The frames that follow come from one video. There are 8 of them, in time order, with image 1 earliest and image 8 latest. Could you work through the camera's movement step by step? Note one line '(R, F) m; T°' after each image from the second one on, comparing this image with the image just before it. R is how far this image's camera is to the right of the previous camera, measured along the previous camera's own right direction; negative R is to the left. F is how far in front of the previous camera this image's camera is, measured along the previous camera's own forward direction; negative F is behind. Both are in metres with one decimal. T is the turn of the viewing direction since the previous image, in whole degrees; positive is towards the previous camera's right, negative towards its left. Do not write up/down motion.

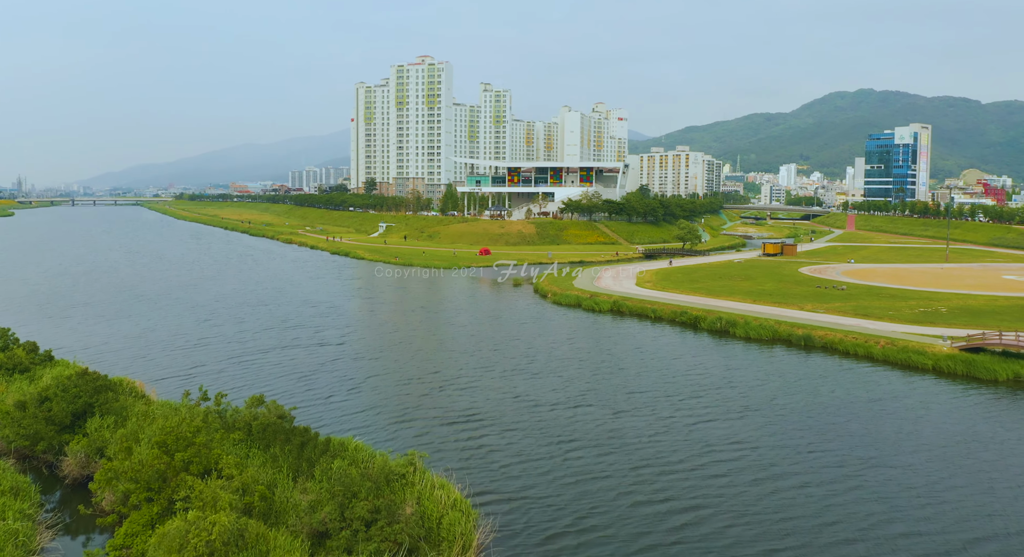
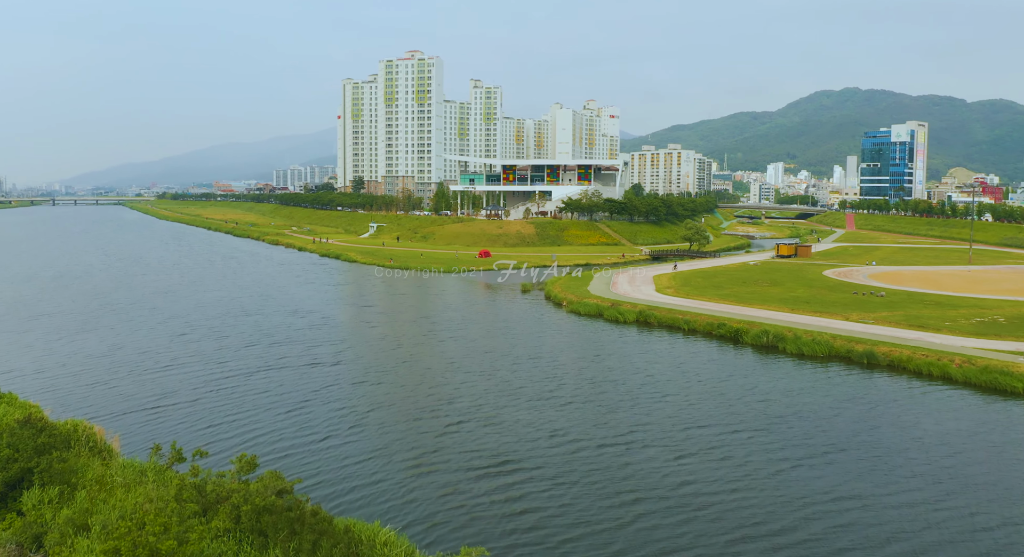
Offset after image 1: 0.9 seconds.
(-2.1, +6.3) m; +1°
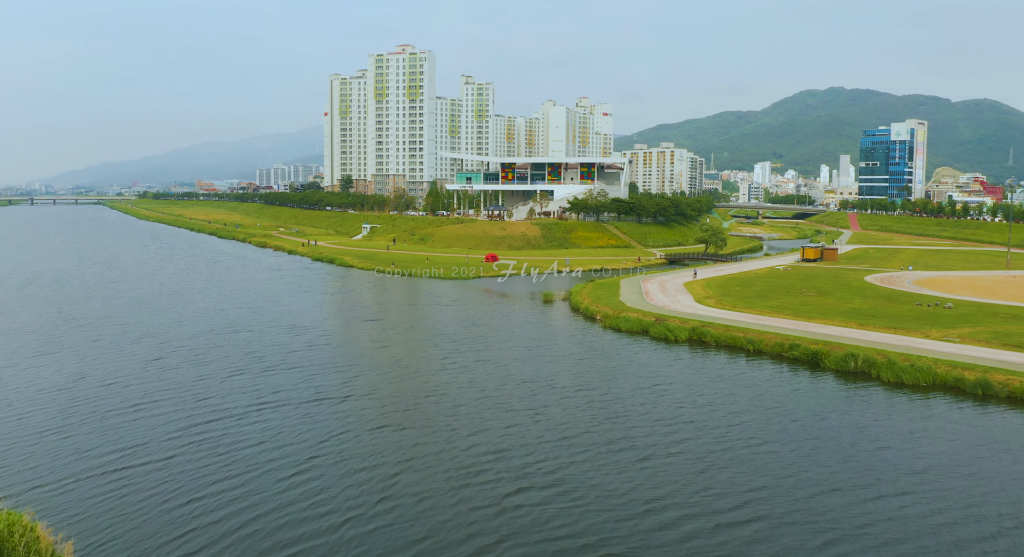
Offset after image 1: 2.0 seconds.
(-3.1, +7.8) m; +1°
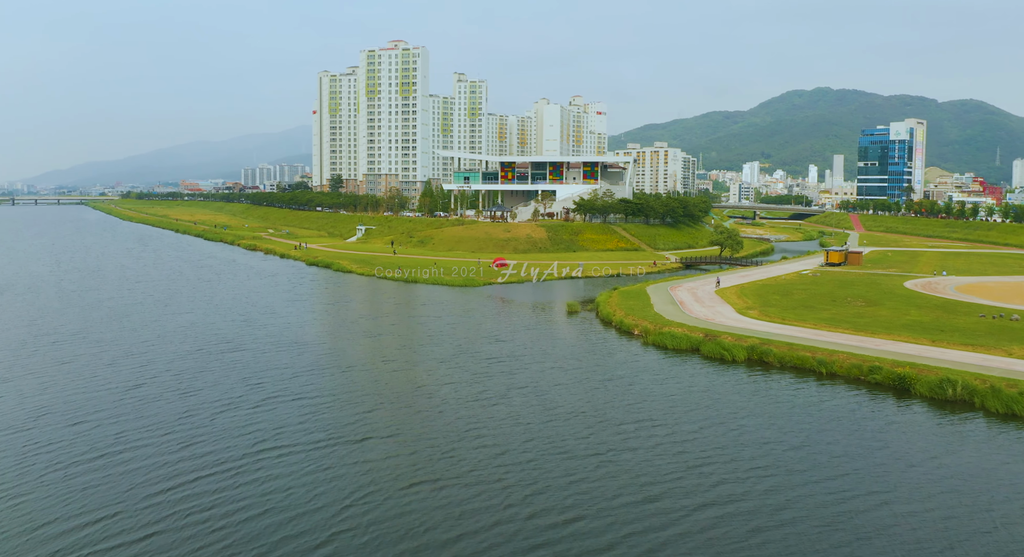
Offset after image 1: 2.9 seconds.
(-2.6, +6.2) m; +1°
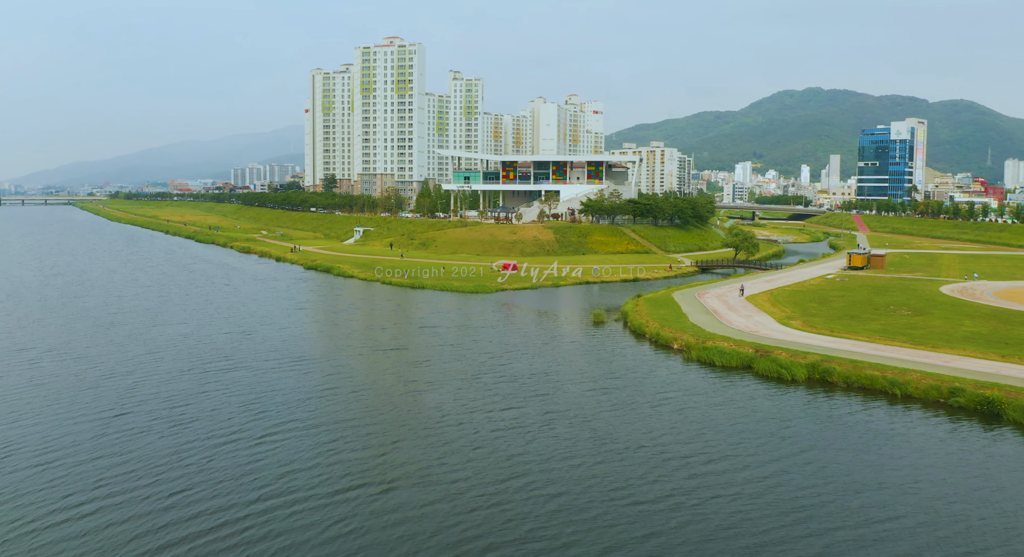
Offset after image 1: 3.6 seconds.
(-2.1, +4.6) m; +1°
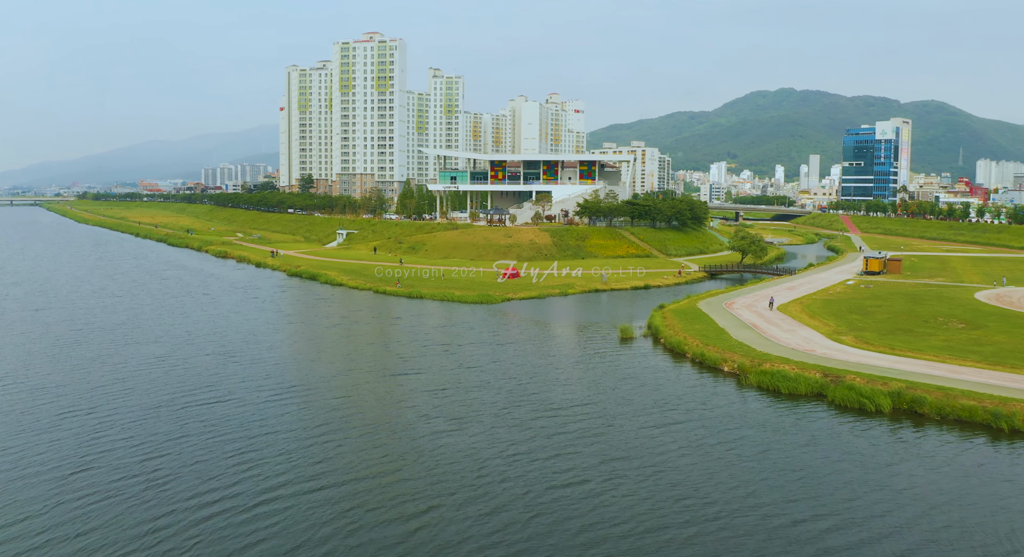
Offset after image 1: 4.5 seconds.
(-2.7, +6.0) m; +2°
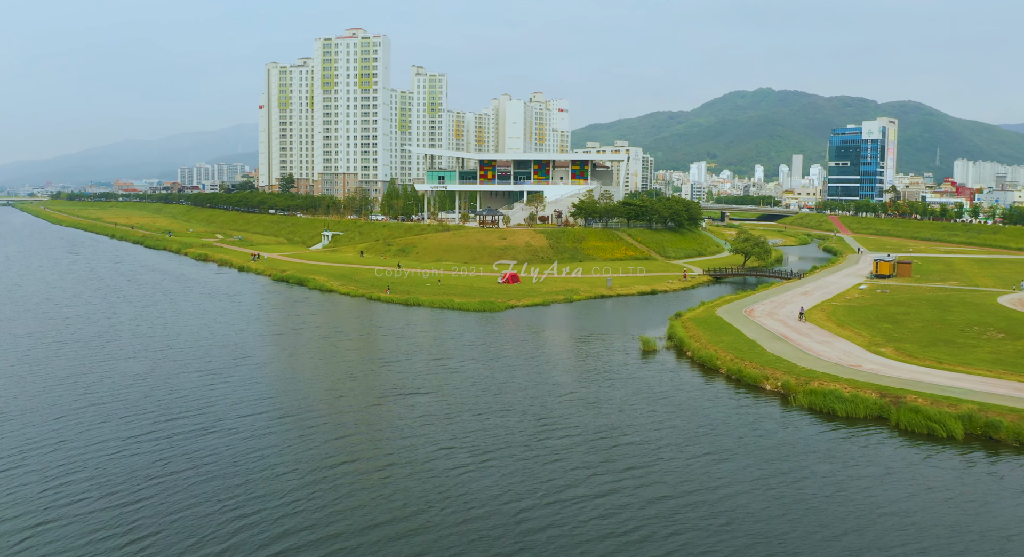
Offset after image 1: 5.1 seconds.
(-1.9, +4.0) m; +1°
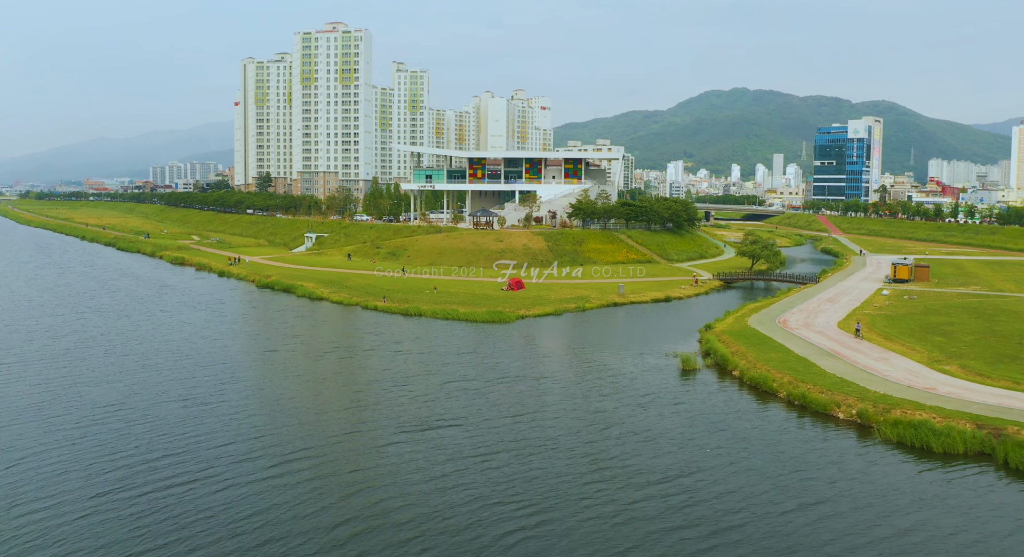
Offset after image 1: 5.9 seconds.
(-2.5, +5.0) m; +2°
